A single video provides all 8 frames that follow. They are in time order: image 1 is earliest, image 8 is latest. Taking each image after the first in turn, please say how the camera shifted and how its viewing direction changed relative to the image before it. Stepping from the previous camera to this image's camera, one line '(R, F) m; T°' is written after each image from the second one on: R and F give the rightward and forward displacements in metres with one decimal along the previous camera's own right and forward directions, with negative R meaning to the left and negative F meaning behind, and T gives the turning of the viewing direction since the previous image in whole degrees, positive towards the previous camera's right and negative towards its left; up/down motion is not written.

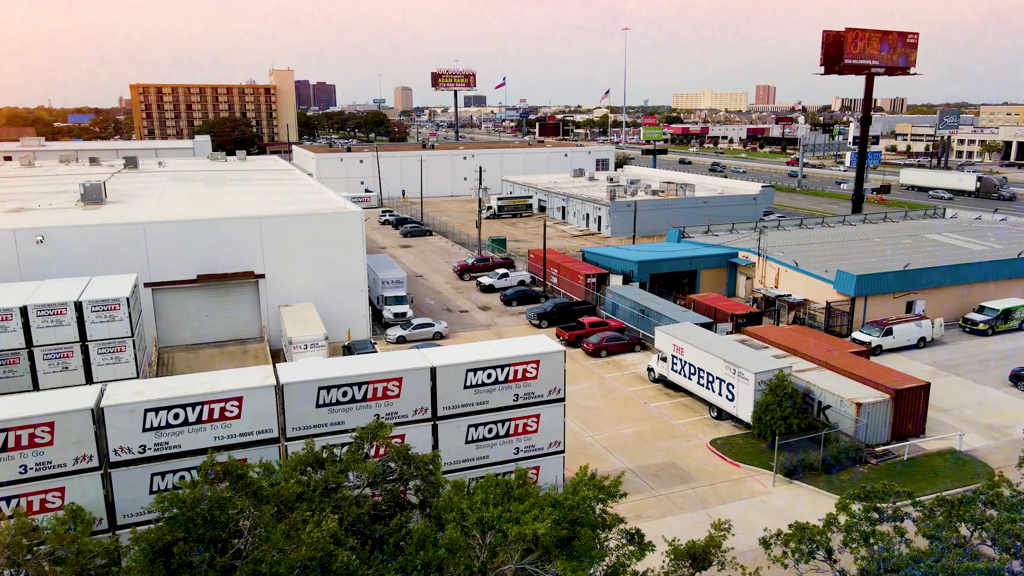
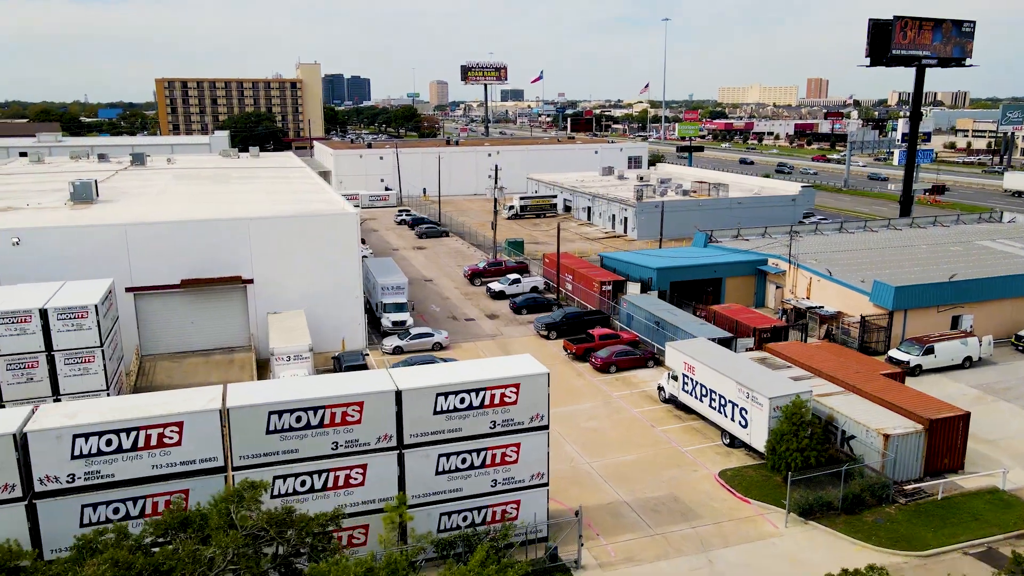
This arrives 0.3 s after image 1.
(+2.1, +3.3) m; -3°
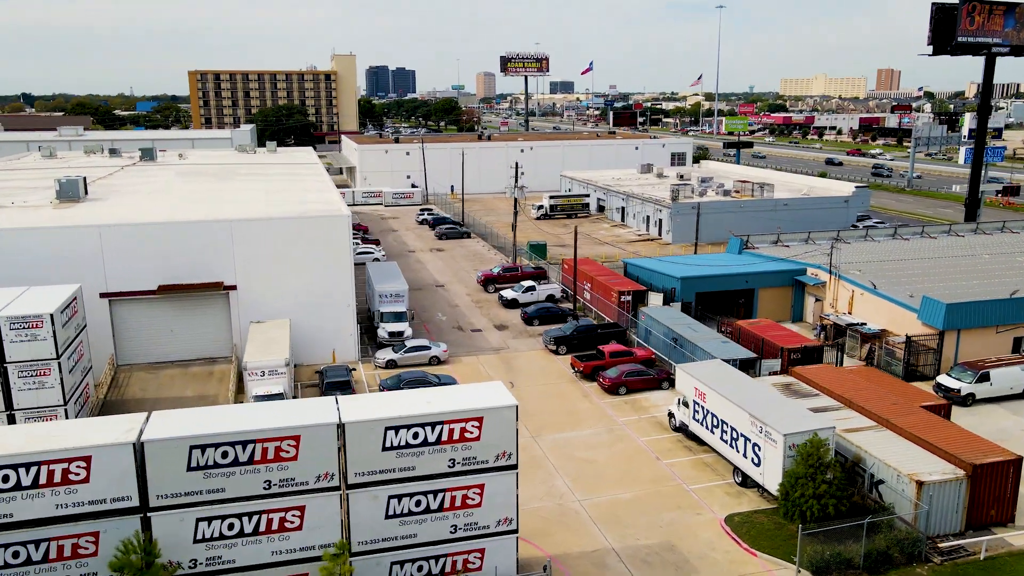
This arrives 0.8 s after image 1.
(+2.4, +3.9) m; -4°
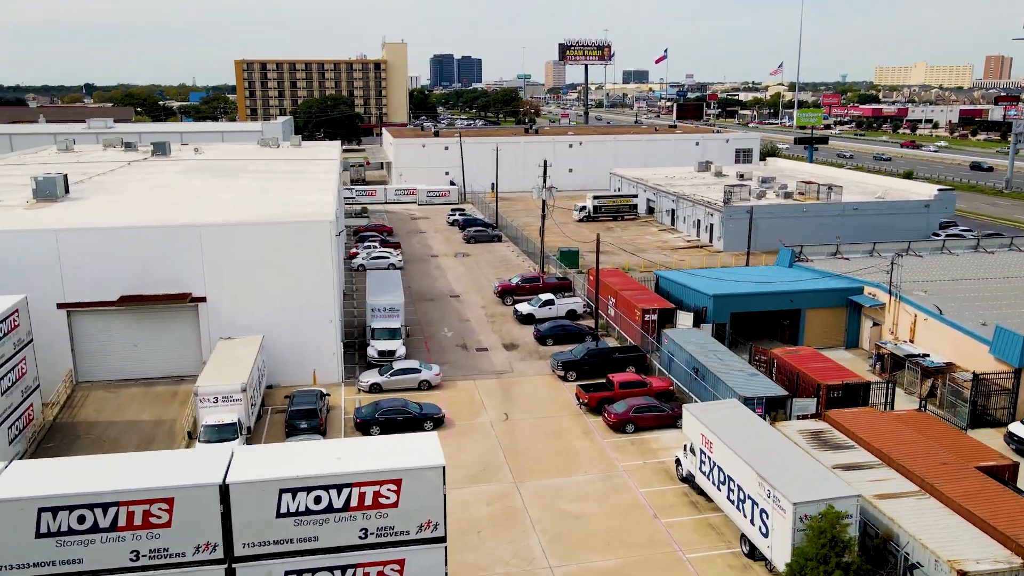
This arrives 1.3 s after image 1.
(+3.1, +5.0) m; -5°
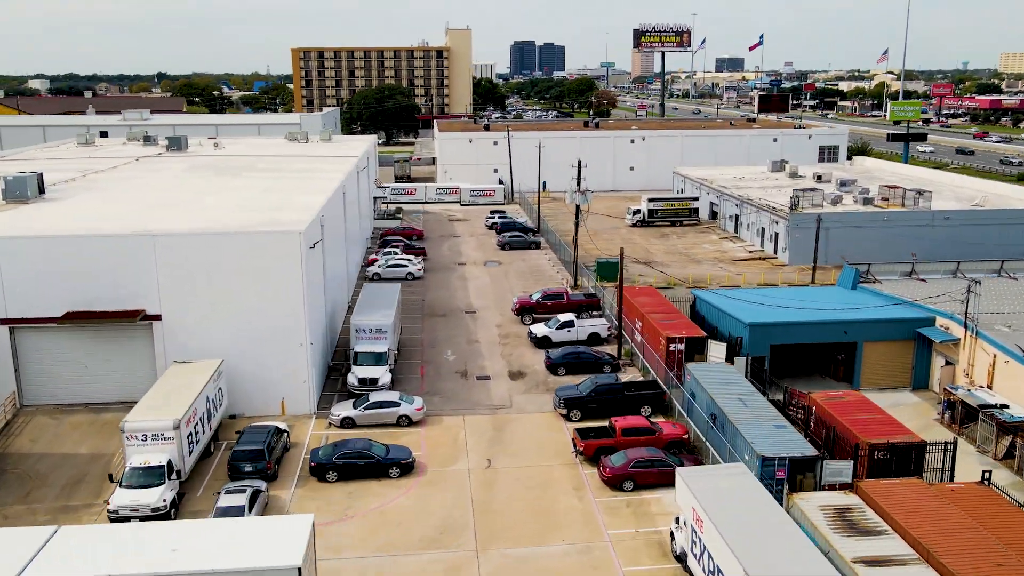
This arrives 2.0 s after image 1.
(+3.2, +5.0) m; -6°
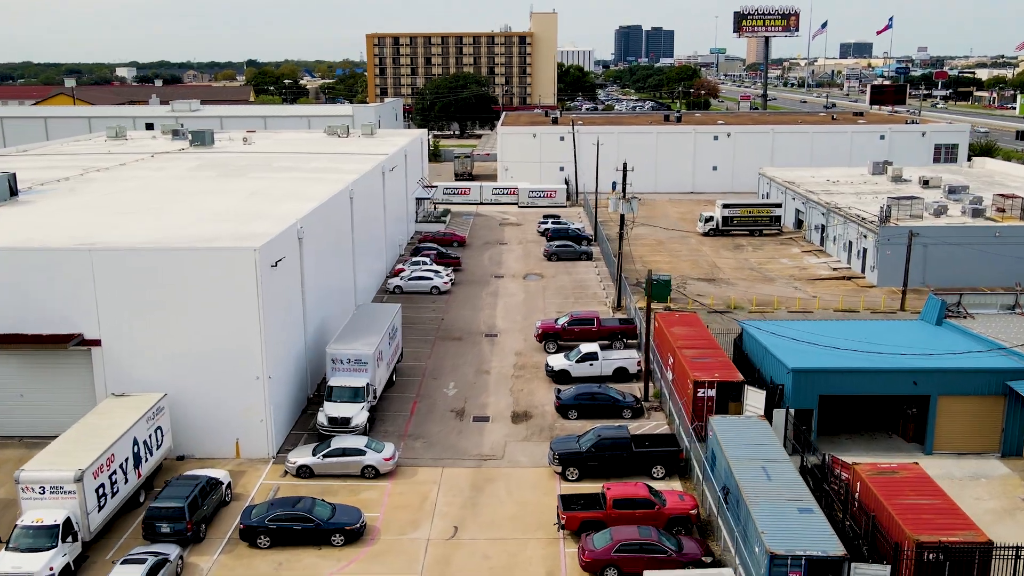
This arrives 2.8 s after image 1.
(+3.3, +5.0) m; -7°
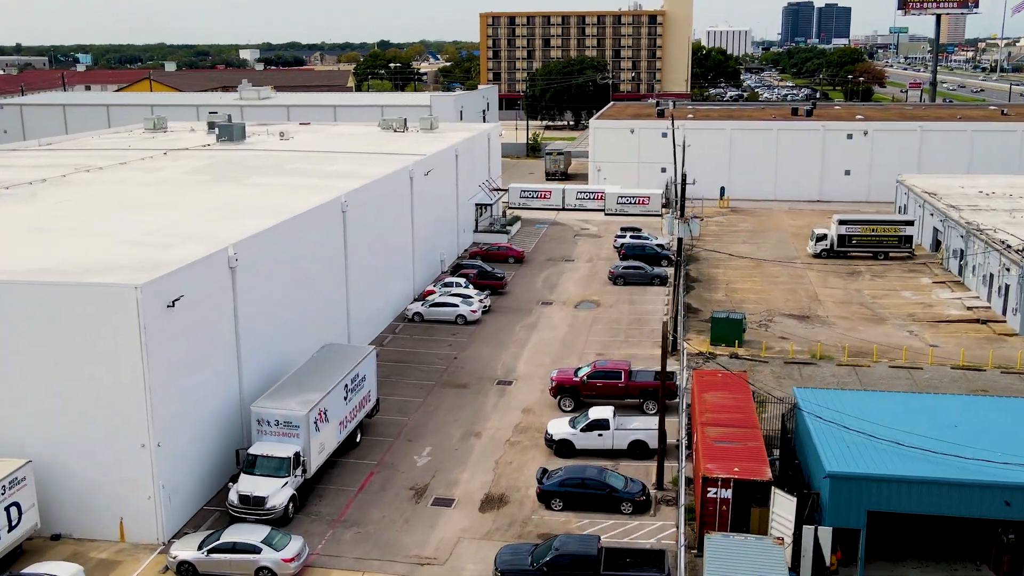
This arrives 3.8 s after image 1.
(+4.2, +6.4) m; -10°
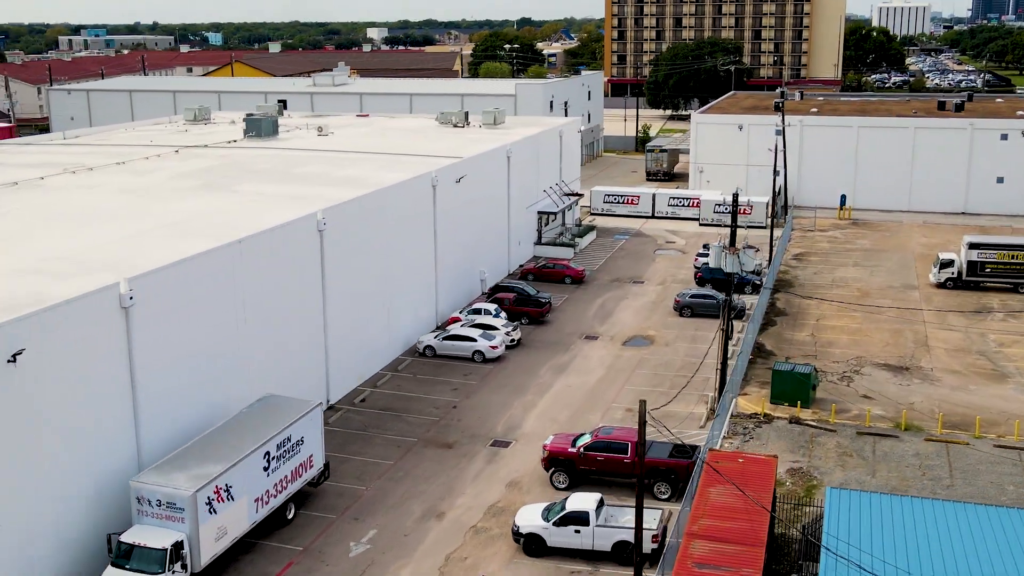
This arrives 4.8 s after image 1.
(+3.6, +5.1) m; -10°
